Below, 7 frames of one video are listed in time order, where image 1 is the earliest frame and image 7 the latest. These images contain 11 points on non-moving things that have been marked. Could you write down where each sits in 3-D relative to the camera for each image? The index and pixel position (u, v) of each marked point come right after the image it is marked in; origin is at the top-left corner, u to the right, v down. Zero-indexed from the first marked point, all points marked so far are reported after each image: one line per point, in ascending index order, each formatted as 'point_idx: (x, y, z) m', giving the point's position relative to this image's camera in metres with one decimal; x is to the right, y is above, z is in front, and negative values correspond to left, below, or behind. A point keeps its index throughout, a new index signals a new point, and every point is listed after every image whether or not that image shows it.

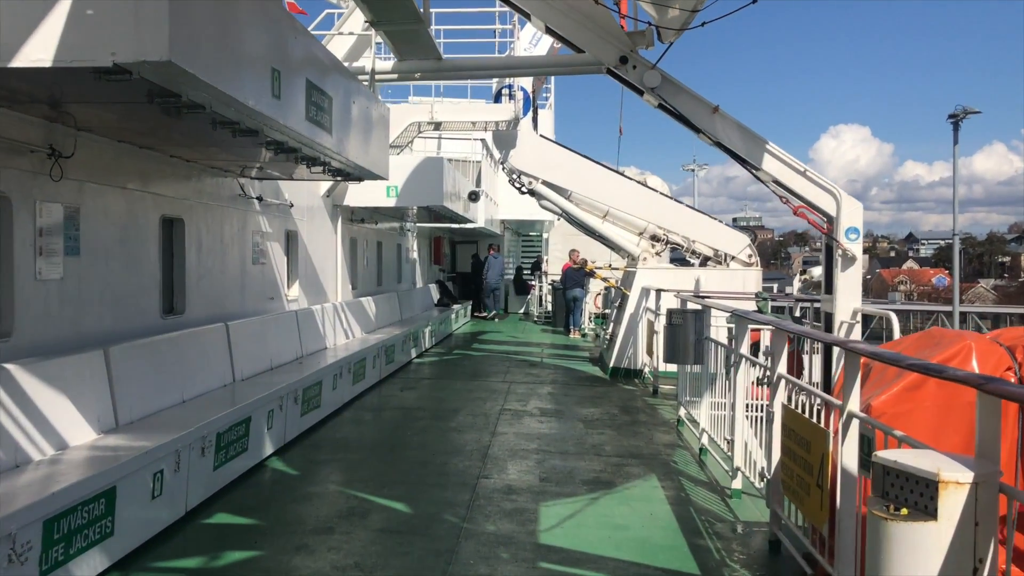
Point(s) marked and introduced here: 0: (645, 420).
0: (+0.9, -0.9, +7.1) m
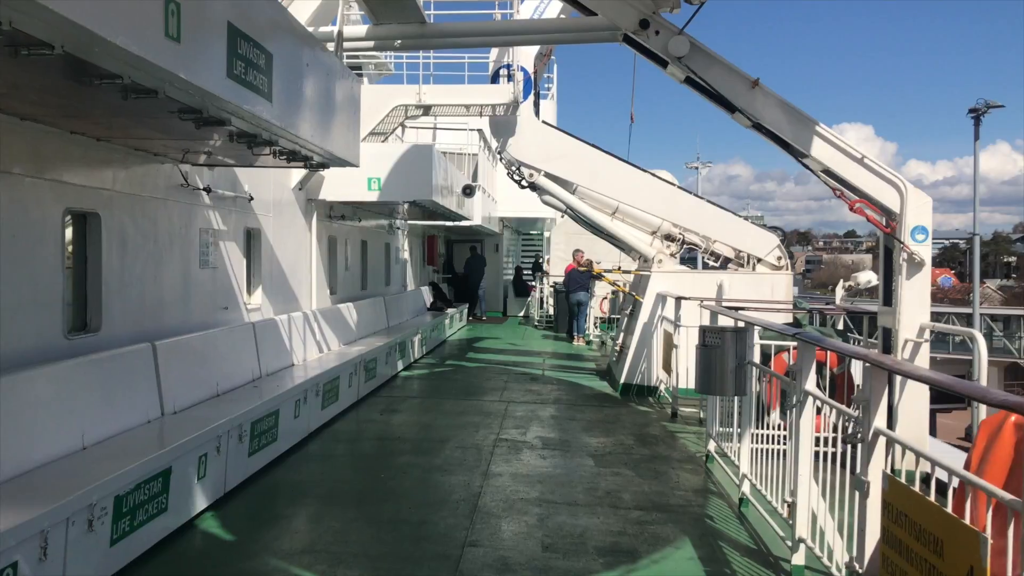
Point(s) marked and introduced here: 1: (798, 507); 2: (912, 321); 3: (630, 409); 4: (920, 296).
0: (+0.9, -0.9, +6.0) m
1: (+1.0, -0.7, +3.6) m
2: (+2.0, -0.2, +5.4) m
3: (+0.8, -0.9, +7.8) m
4: (+2.1, 0.0, +5.4) m
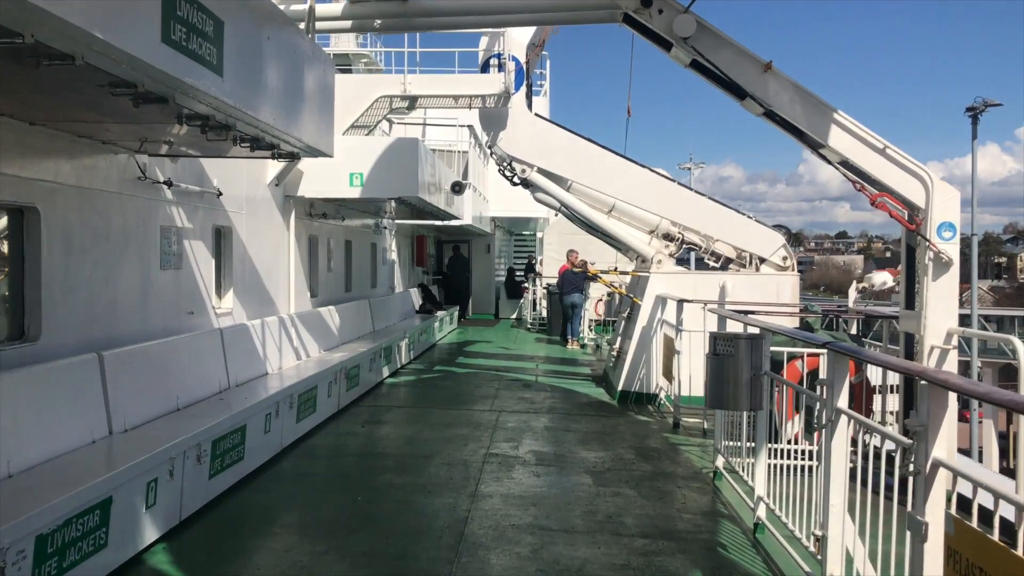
0: (+0.8, -0.9, +5.6) m
1: (+0.9, -0.7, +3.1) m
2: (+2.0, -0.2, +4.9) m
3: (+0.8, -0.9, +7.3) m
4: (+2.0, 0.0, +4.9) m
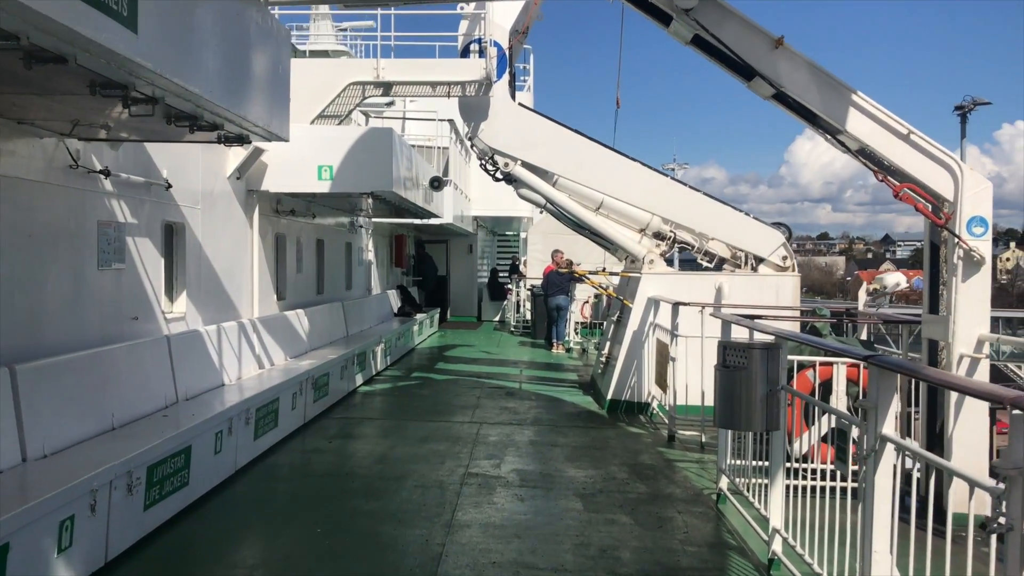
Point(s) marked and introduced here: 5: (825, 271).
0: (+0.7, -1.0, +5.0) m
1: (+0.9, -0.8, +2.6) m
2: (+1.9, -0.2, +4.4) m
3: (+0.7, -0.9, +6.8) m
4: (+1.9, -0.1, +4.4) m
5: (+5.4, +0.3, +18.3) m
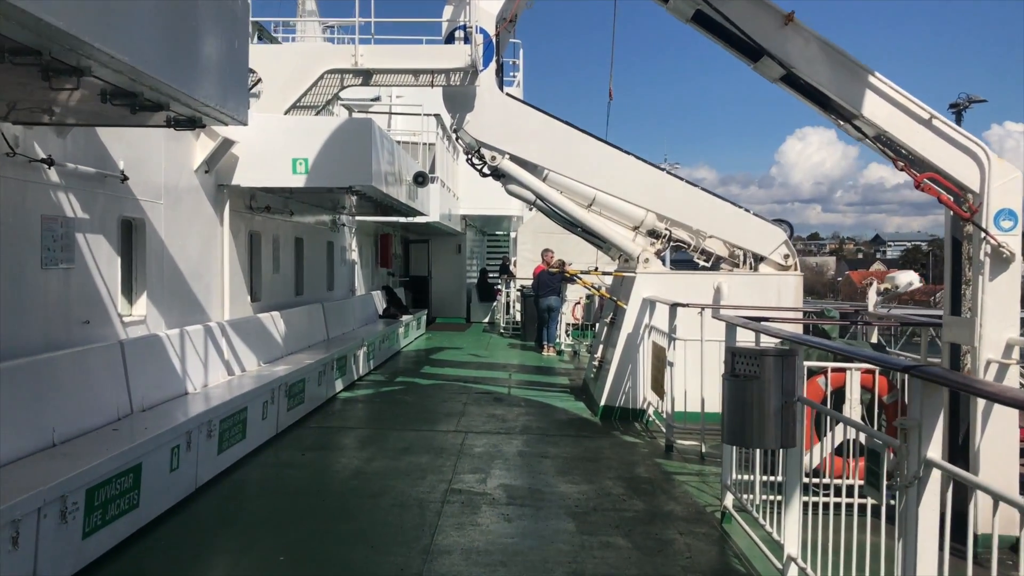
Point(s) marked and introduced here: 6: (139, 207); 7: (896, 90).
0: (+0.7, -1.0, +4.6) m
1: (+0.8, -0.8, +2.2) m
2: (+1.8, -0.2, +4.0) m
3: (+0.6, -0.9, +6.4) m
4: (+1.9, -0.1, +4.0) m
5: (+5.2, +0.3, +18.0) m
6: (-1.8, +0.4, +5.3) m
7: (+1.5, +0.8, +4.1) m
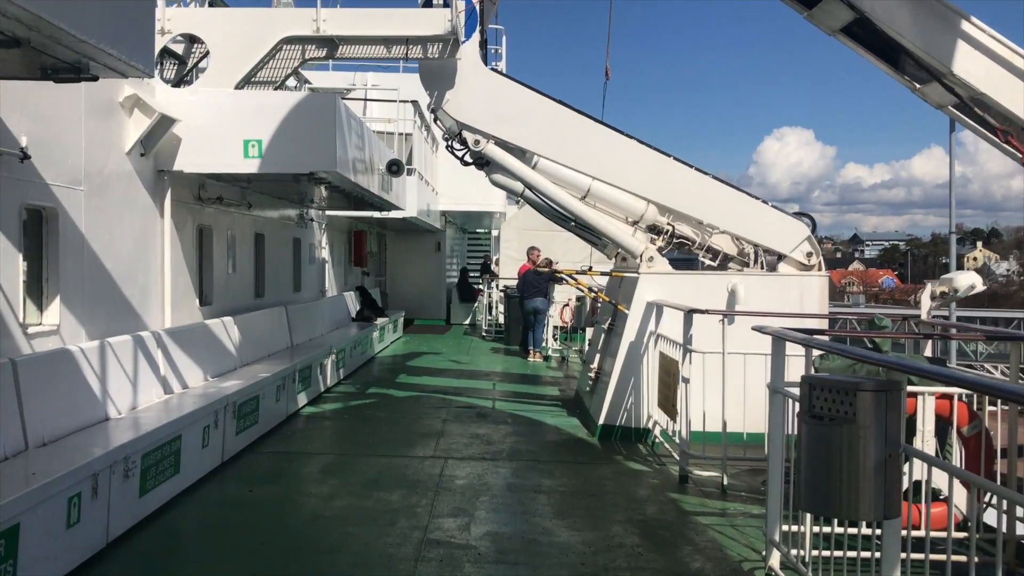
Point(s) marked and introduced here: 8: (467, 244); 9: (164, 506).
0: (+0.6, -1.0, +3.7) m
1: (+0.9, -0.8, +1.3) m
2: (+1.8, -0.2, +3.2) m
3: (+0.5, -0.9, +5.5) m
4: (+1.8, -0.1, +3.2) m
5: (+4.9, +0.3, +17.2) m
6: (-1.9, +0.4, +4.4) m
7: (+1.5, +0.7, +3.3) m
8: (-0.8, +0.8, +19.8) m
9: (-1.4, -0.9, +4.3) m
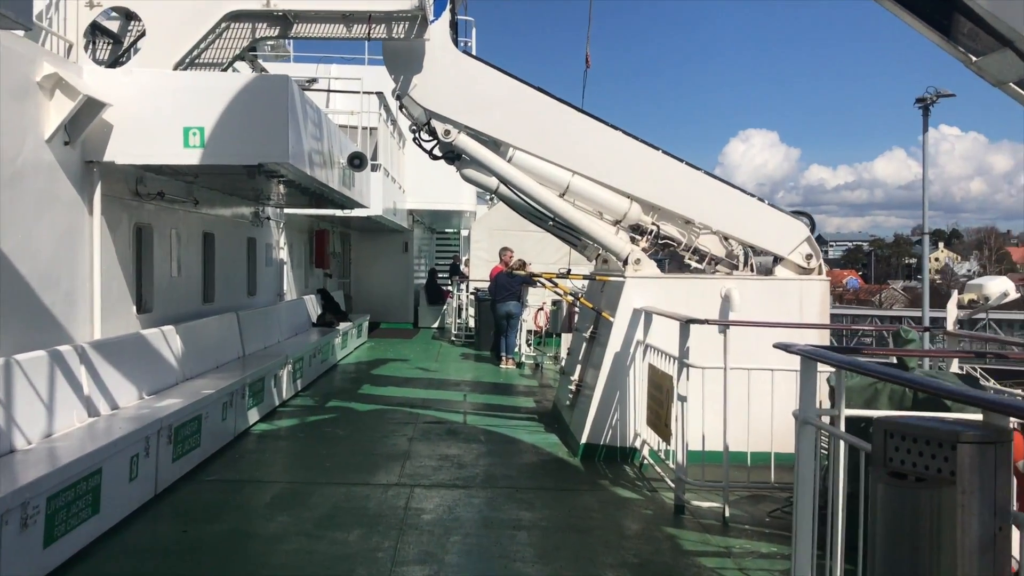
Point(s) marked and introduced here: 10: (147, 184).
0: (+0.6, -1.0, +3.2) m
1: (+0.9, -0.8, +0.8) m
2: (+1.8, -0.2, +2.6) m
3: (+0.4, -0.9, +4.9) m
4: (+1.8, -0.1, +2.6) m
5: (+4.4, +0.3, +16.7) m
6: (-2.0, +0.4, +3.7) m
7: (+1.4, +0.7, +2.7) m
8: (-1.4, +0.8, +19.2) m
9: (-1.5, -0.9, +3.7) m
10: (-2.0, +0.6, +5.9) m
